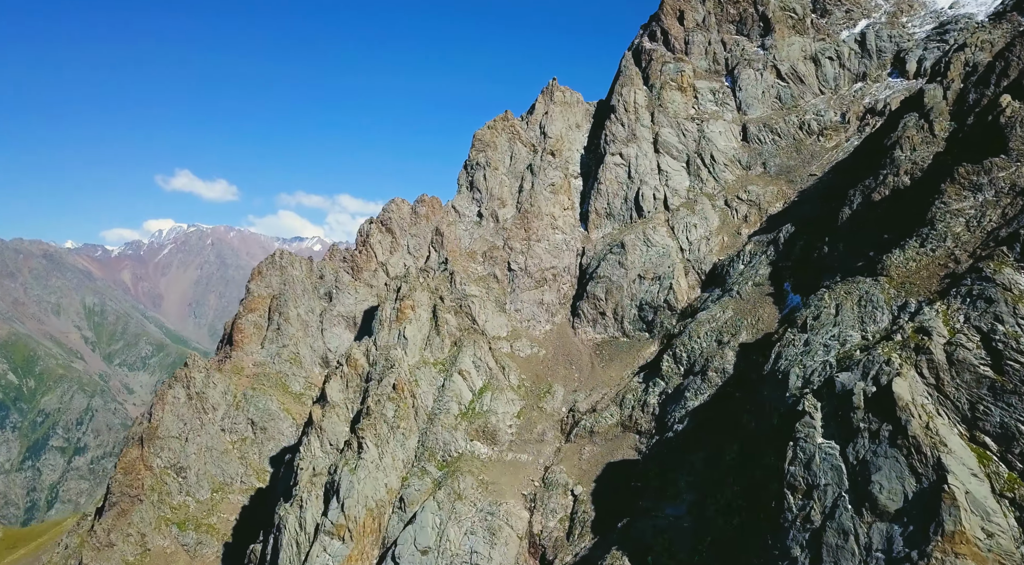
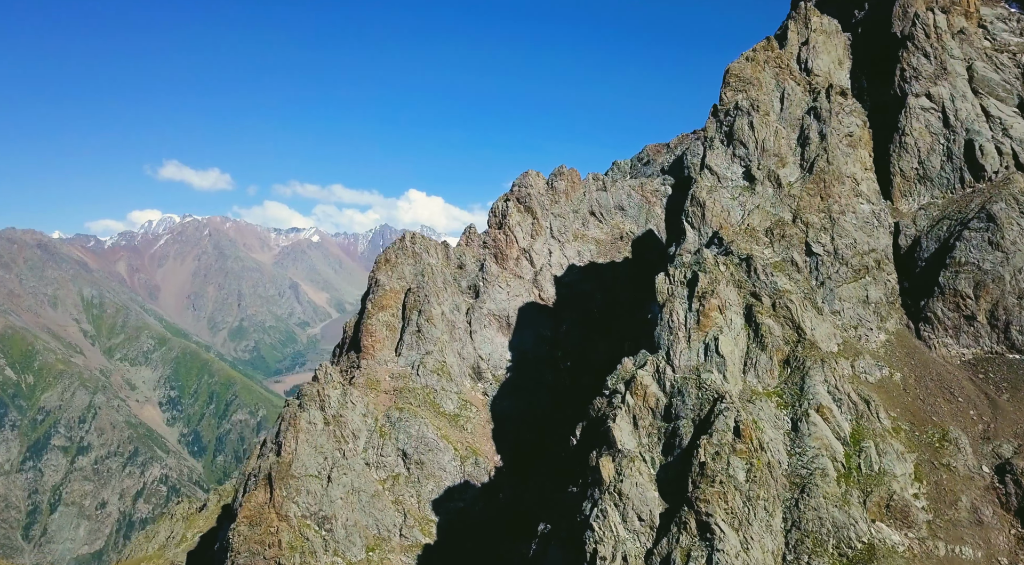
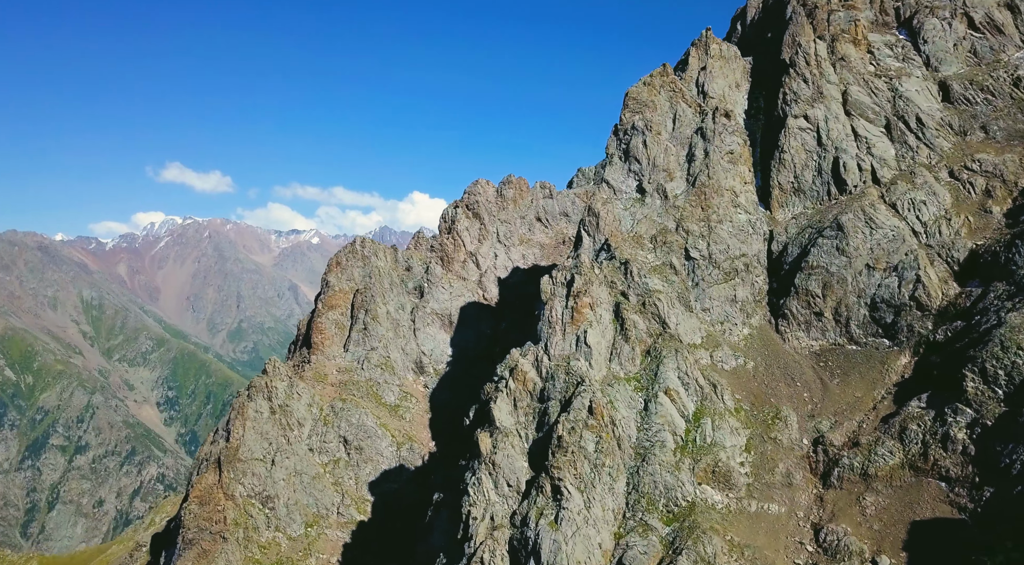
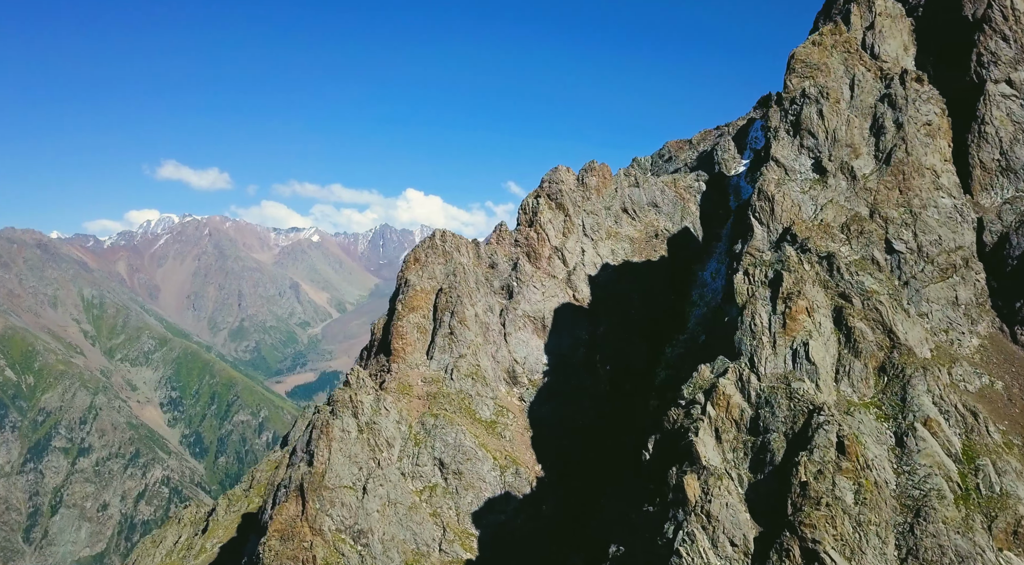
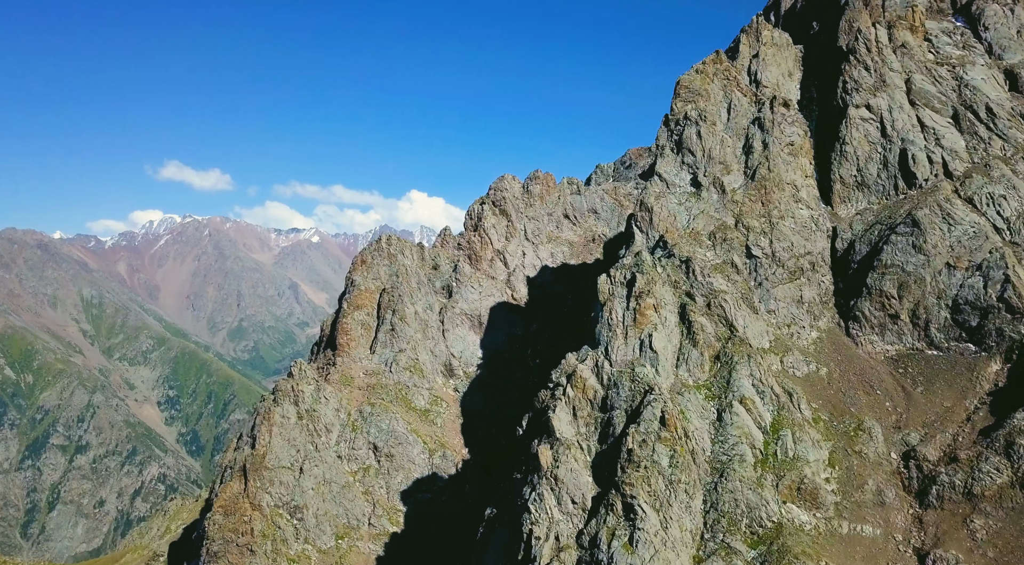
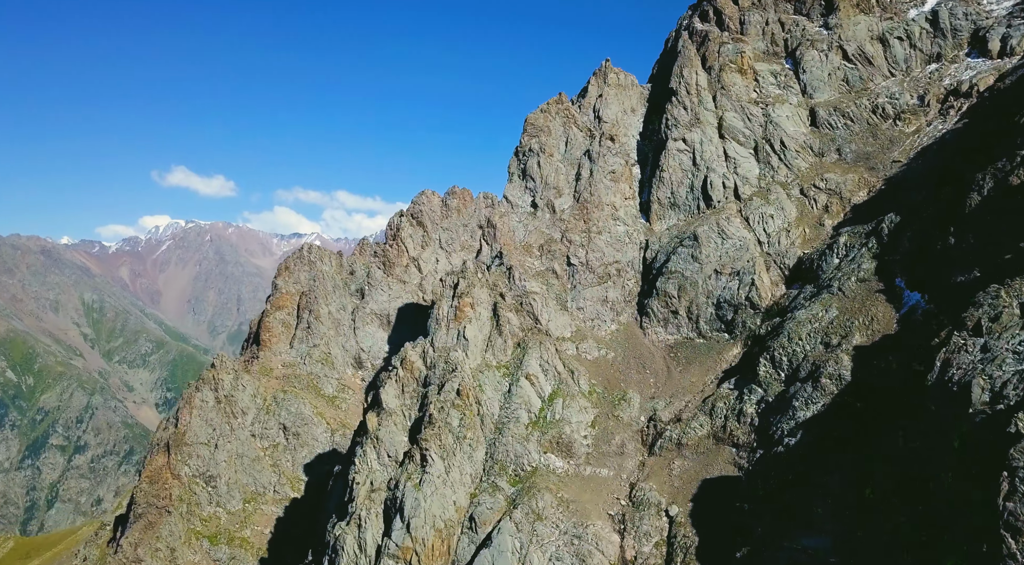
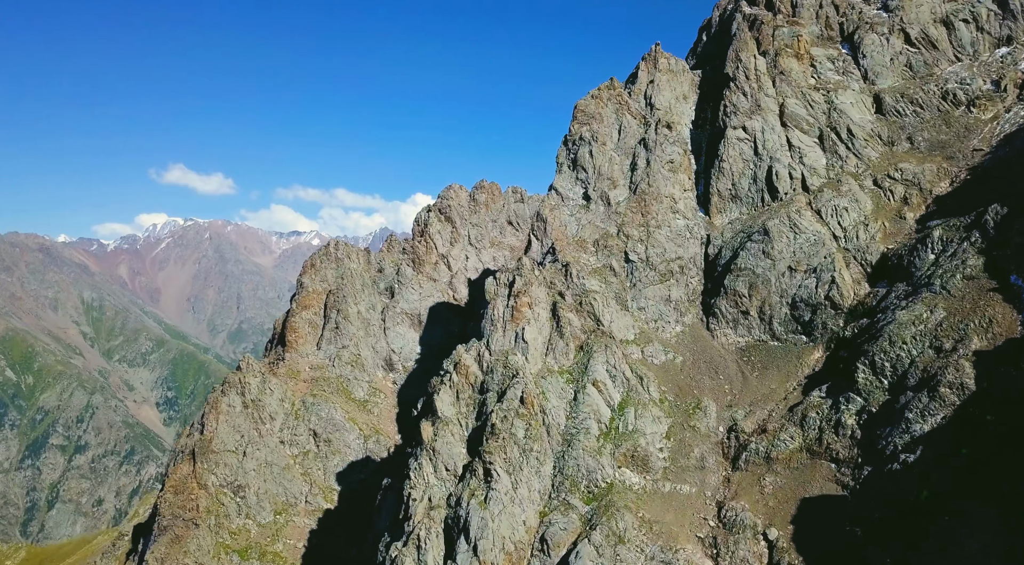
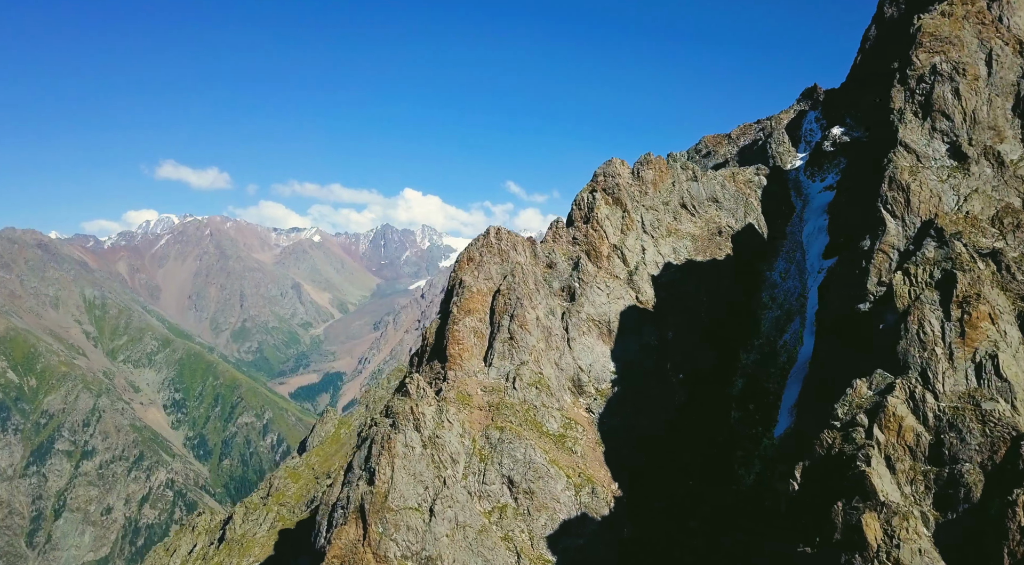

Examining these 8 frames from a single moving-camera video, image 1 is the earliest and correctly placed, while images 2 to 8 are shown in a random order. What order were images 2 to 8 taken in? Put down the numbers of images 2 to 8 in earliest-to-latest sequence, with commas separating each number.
6, 7, 3, 5, 2, 4, 8
